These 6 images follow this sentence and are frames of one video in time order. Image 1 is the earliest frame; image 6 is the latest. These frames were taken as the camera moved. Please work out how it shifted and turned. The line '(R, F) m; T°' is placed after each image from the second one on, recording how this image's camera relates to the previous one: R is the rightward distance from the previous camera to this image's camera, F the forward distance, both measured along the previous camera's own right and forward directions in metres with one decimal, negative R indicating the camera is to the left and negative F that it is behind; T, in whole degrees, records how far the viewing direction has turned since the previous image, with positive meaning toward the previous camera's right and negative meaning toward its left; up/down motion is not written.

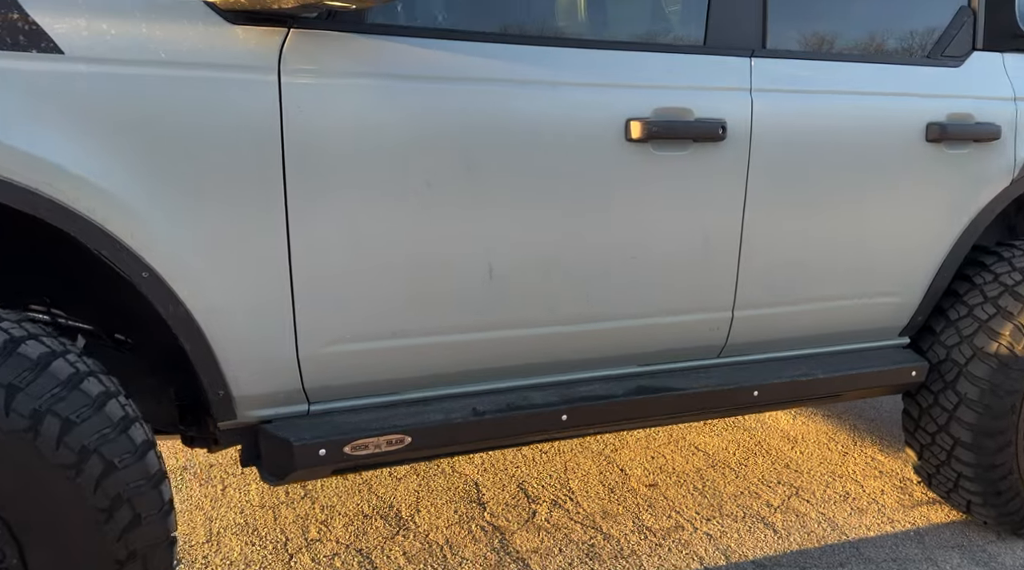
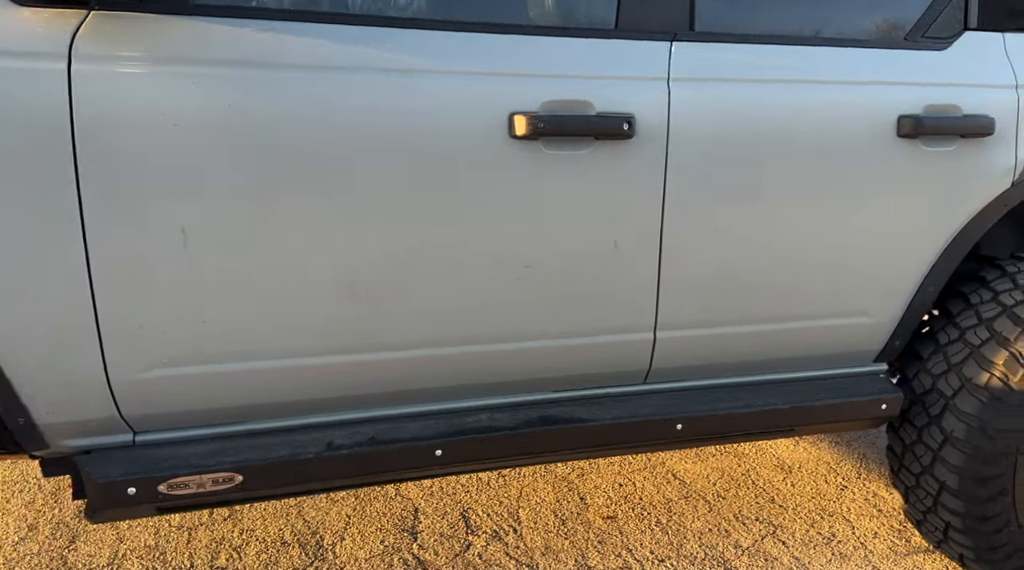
(+0.5, +0.3) m; -6°
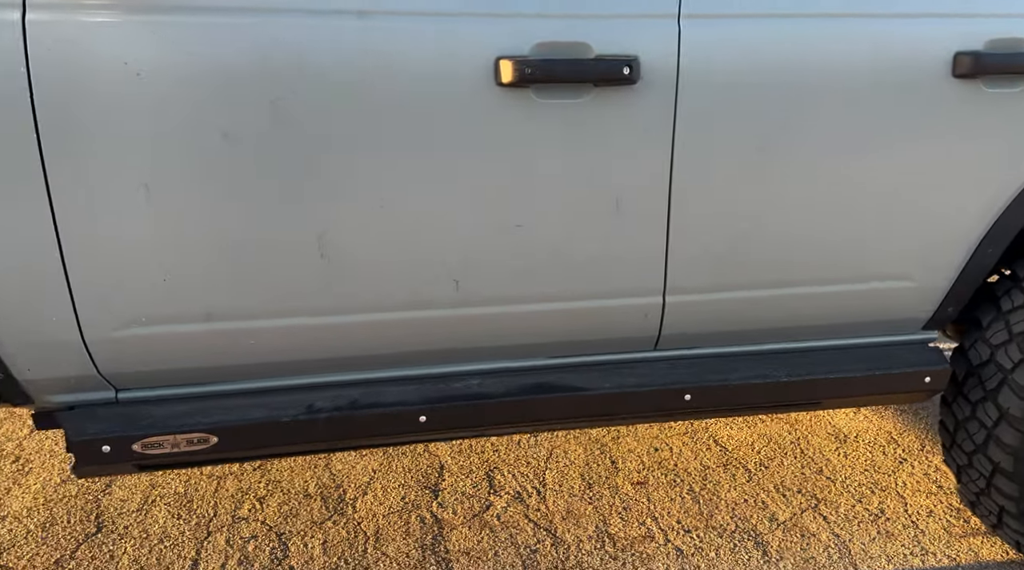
(+0.2, +0.1) m; -7°
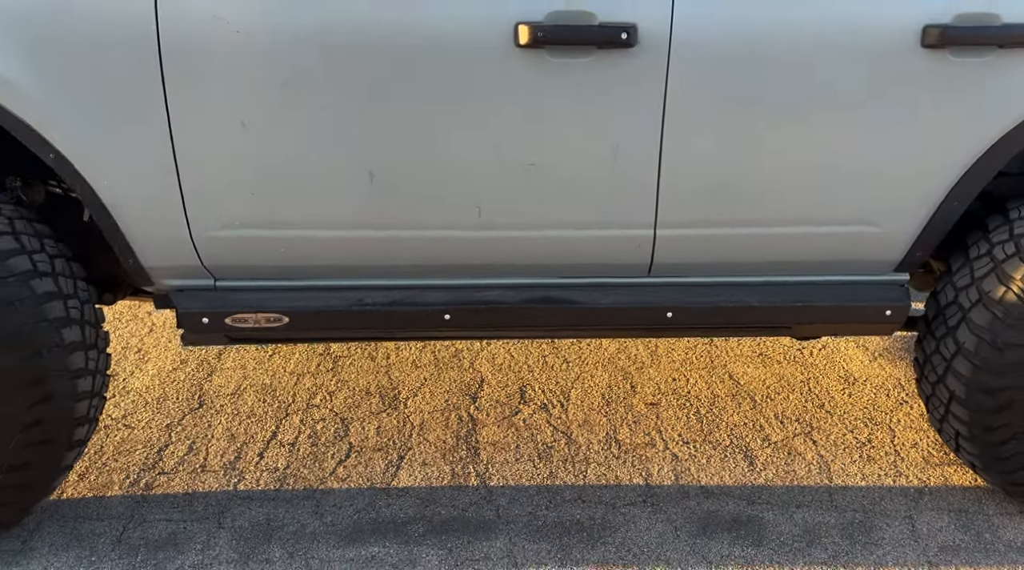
(+0.2, -0.4) m; -6°
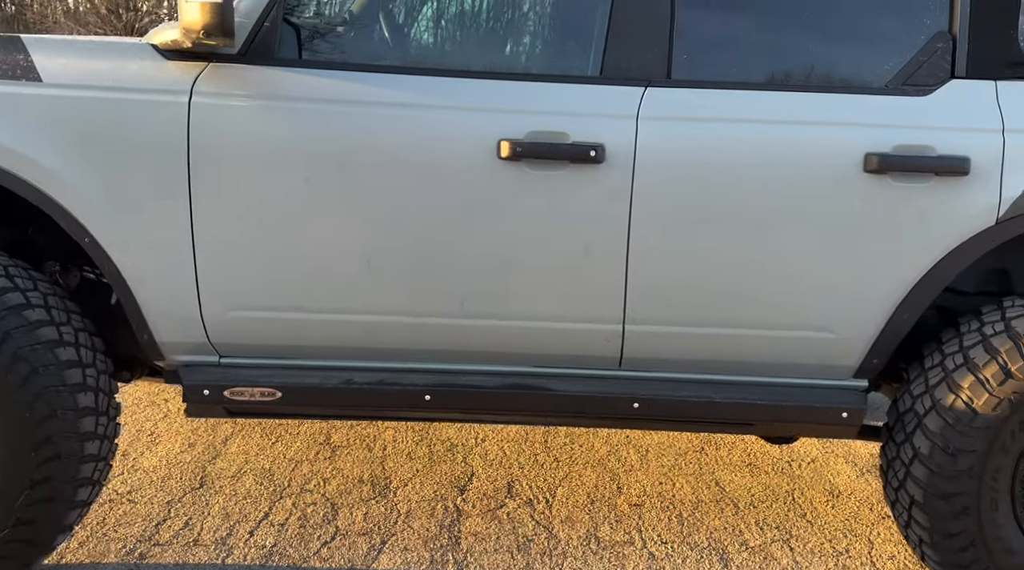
(+0.2, -0.2) m; -2°
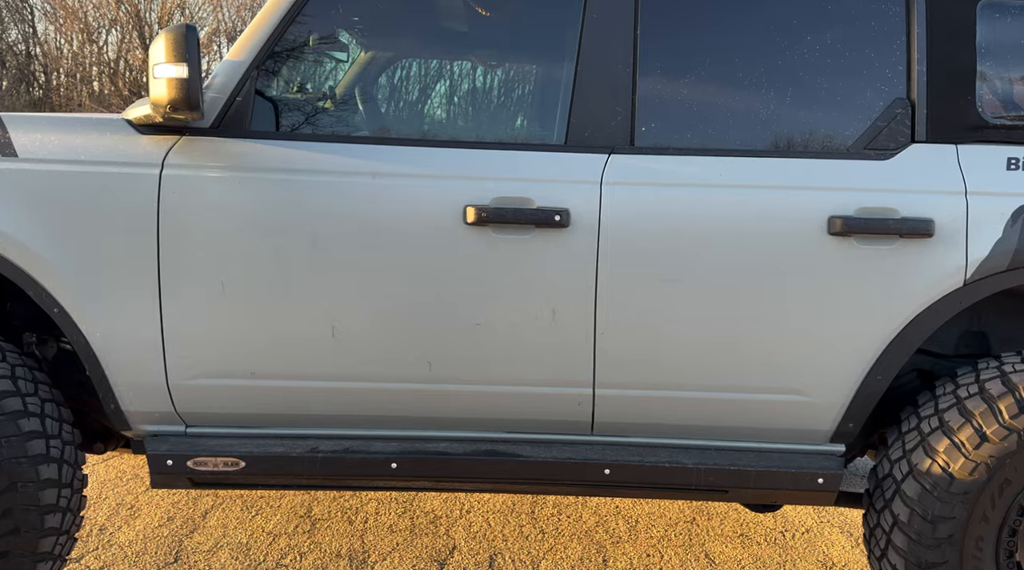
(+0.1, 0.0) m; -1°
